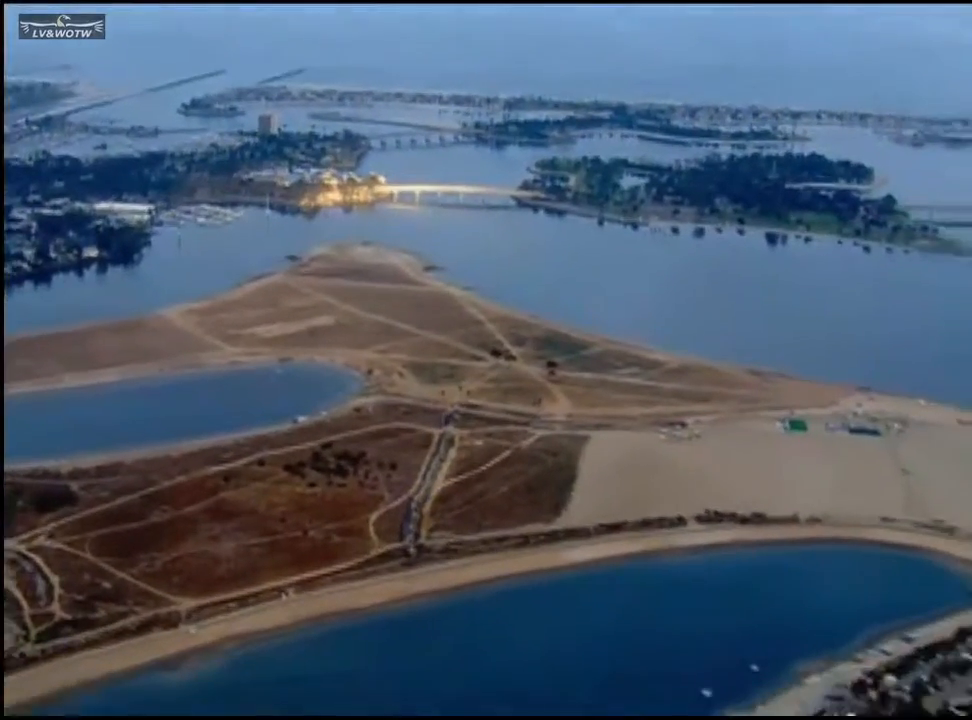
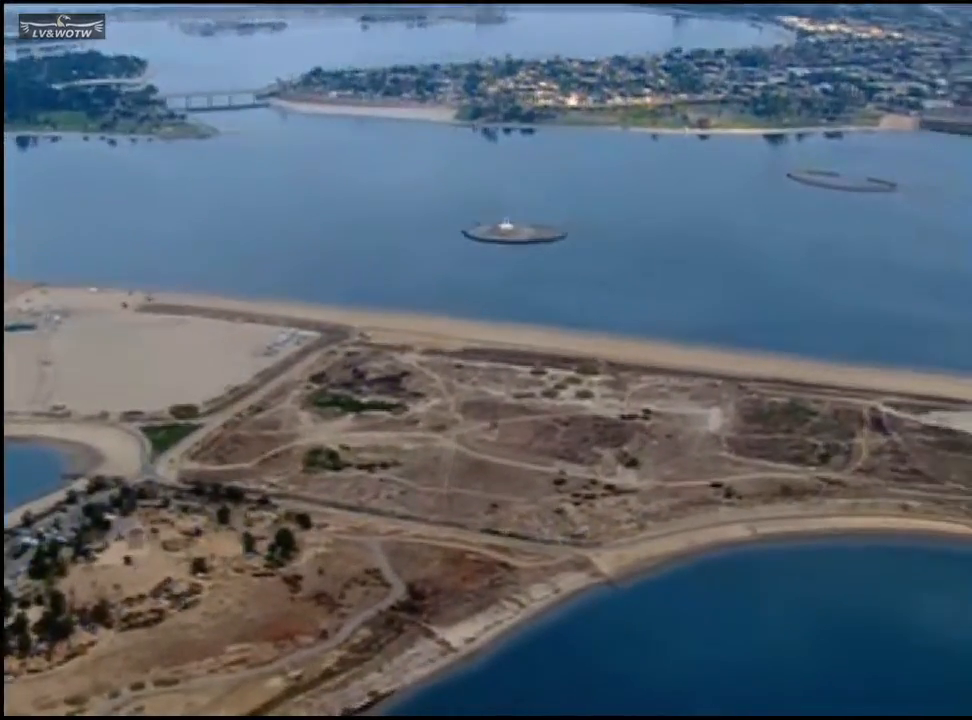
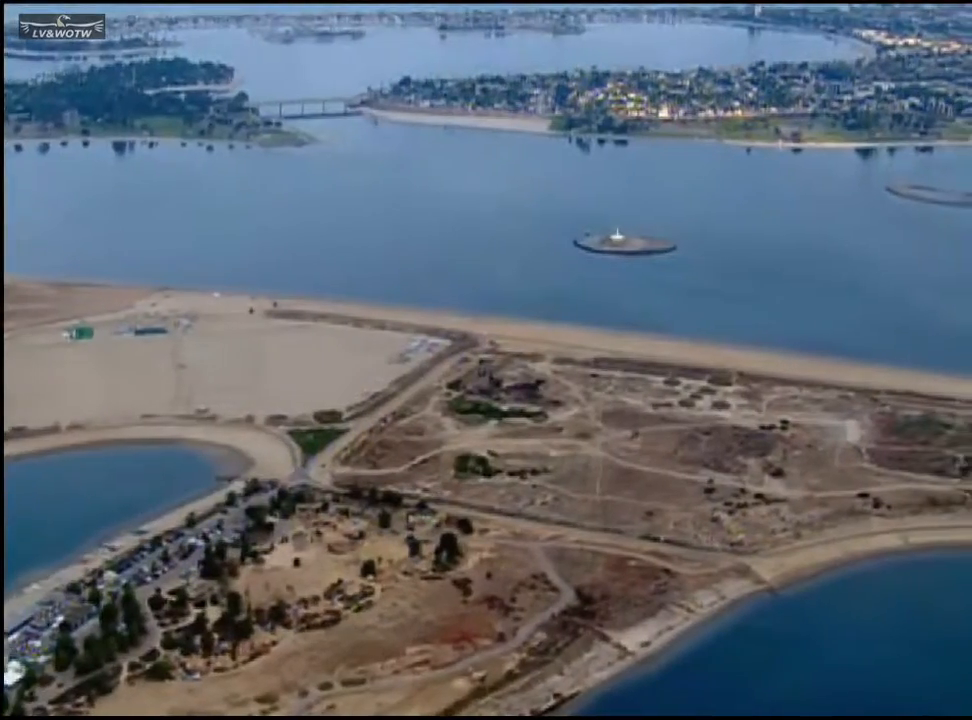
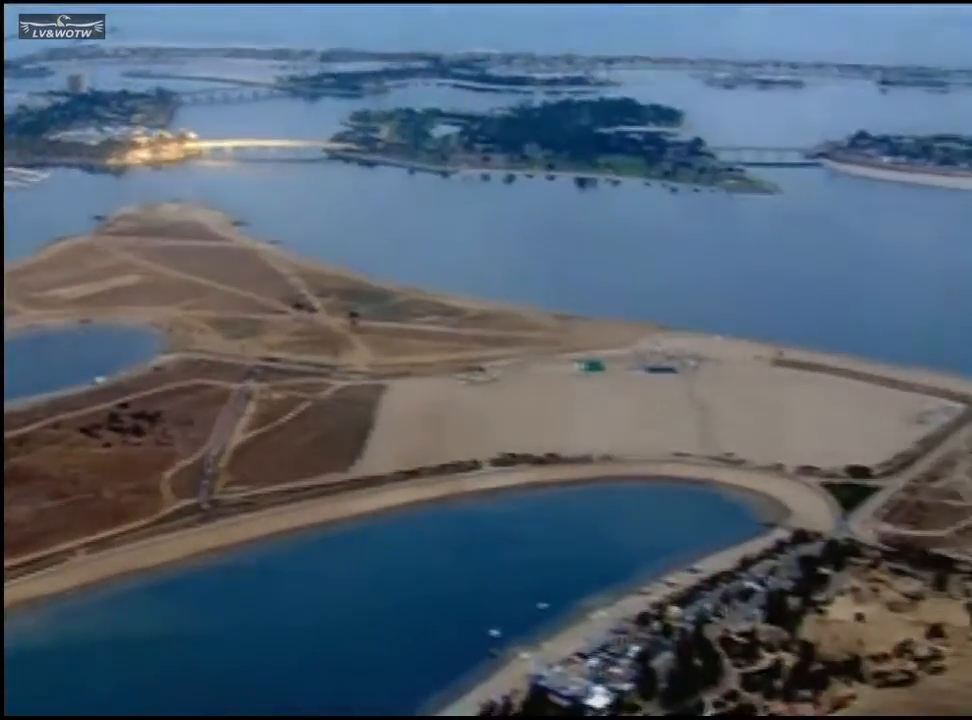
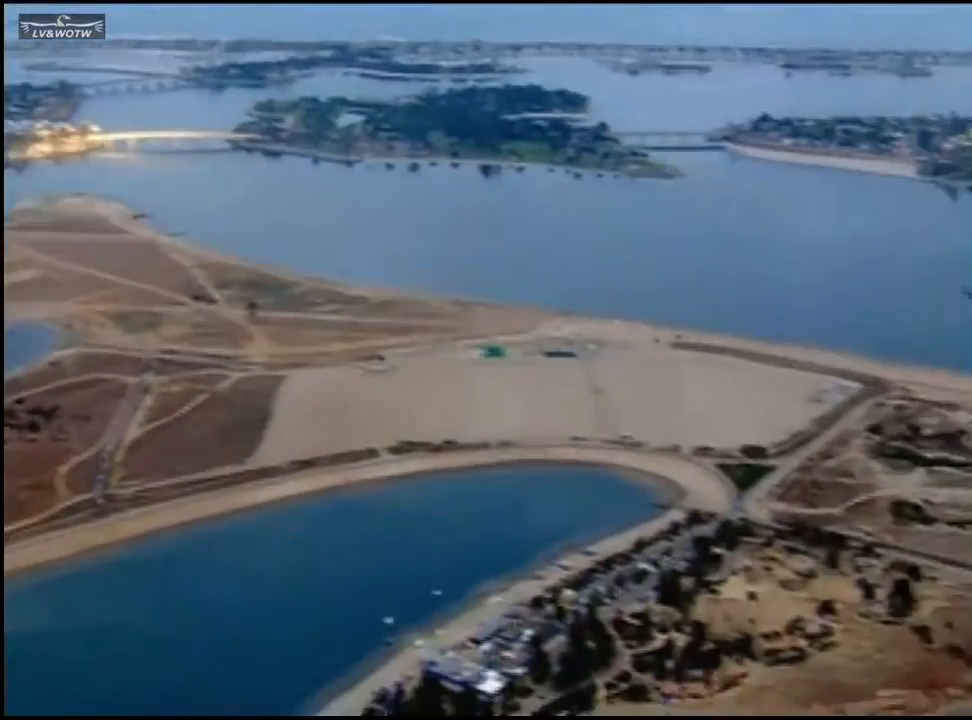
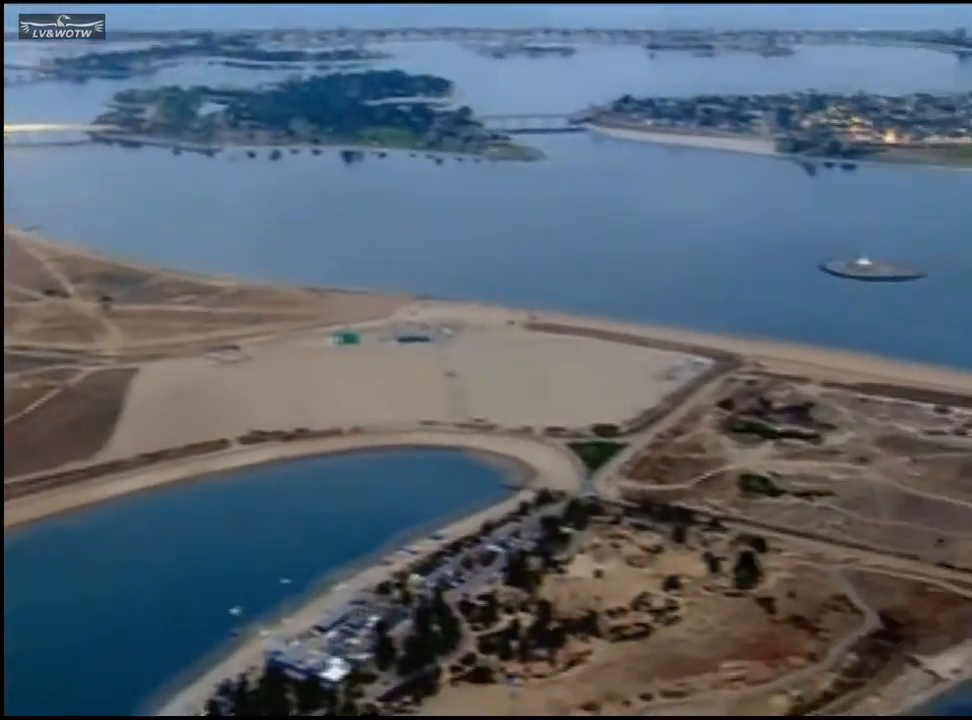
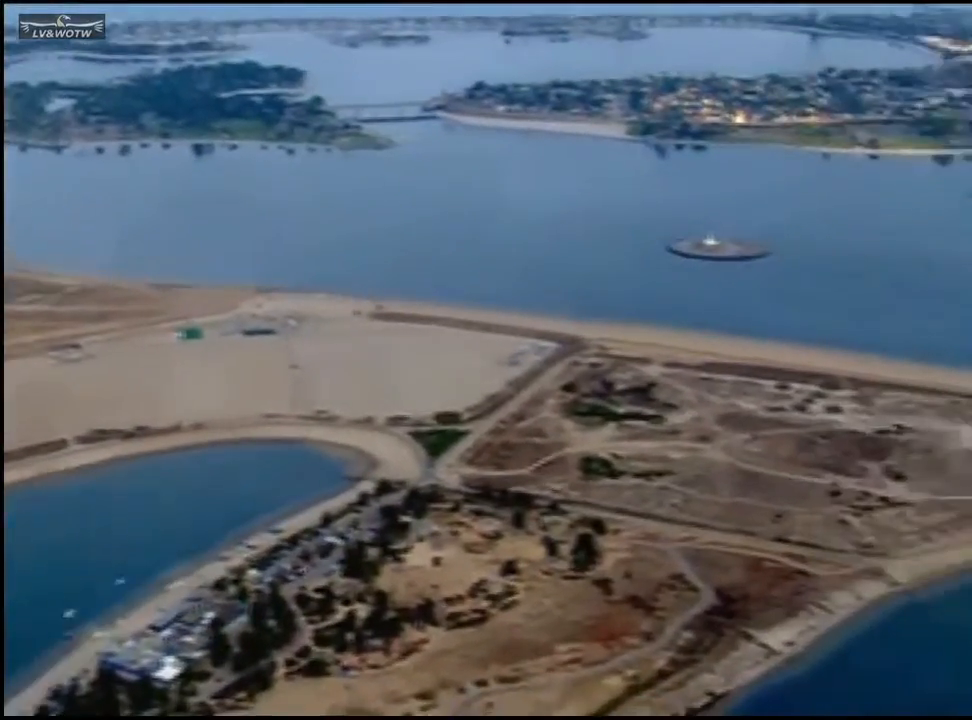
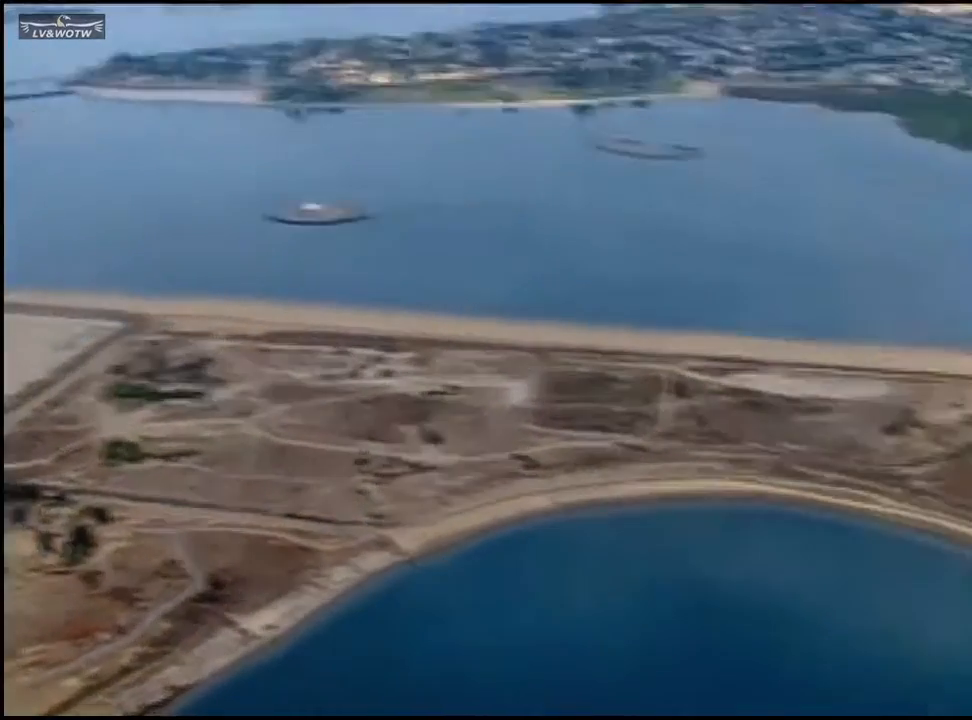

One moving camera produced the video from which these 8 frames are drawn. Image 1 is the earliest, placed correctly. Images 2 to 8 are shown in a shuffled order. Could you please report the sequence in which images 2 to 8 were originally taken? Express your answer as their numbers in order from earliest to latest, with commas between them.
4, 5, 6, 7, 3, 2, 8
